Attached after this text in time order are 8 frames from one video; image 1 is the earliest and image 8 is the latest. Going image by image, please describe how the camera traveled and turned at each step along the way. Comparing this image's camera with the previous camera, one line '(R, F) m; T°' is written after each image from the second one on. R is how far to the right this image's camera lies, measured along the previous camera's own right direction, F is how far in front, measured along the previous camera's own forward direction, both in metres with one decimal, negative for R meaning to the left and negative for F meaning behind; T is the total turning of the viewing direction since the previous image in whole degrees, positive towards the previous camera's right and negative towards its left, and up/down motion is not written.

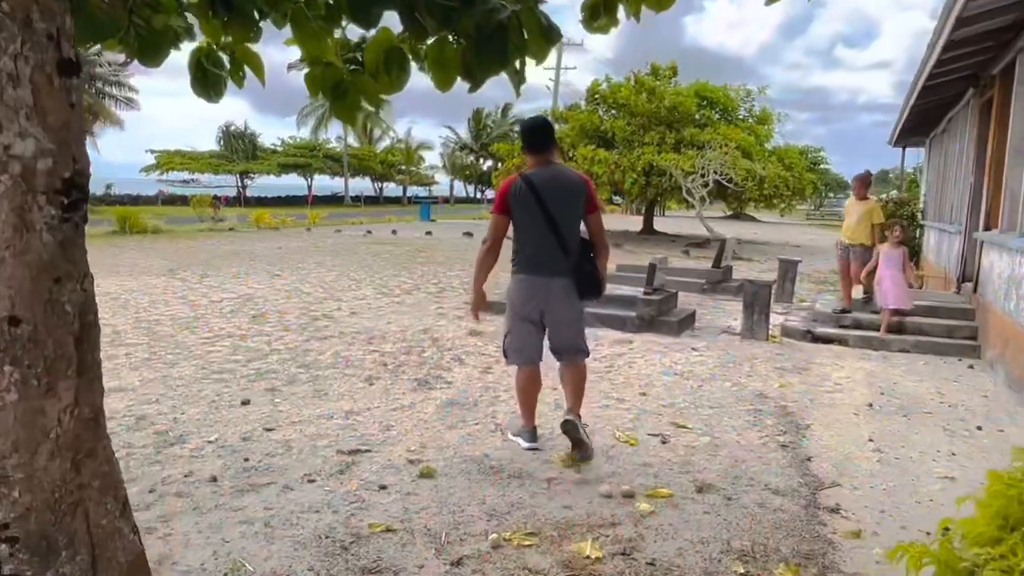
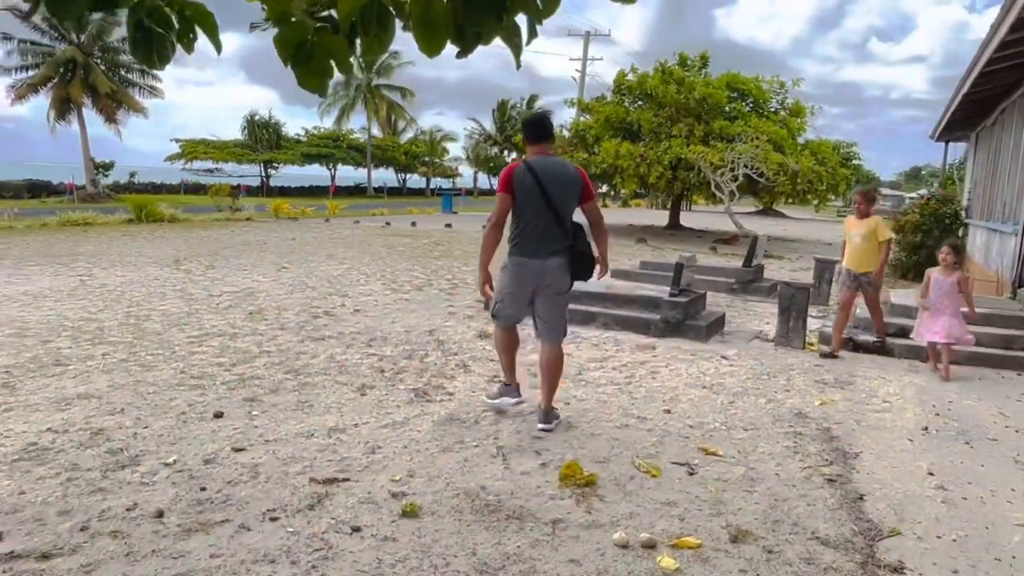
(+0.1, +0.6) m; -2°
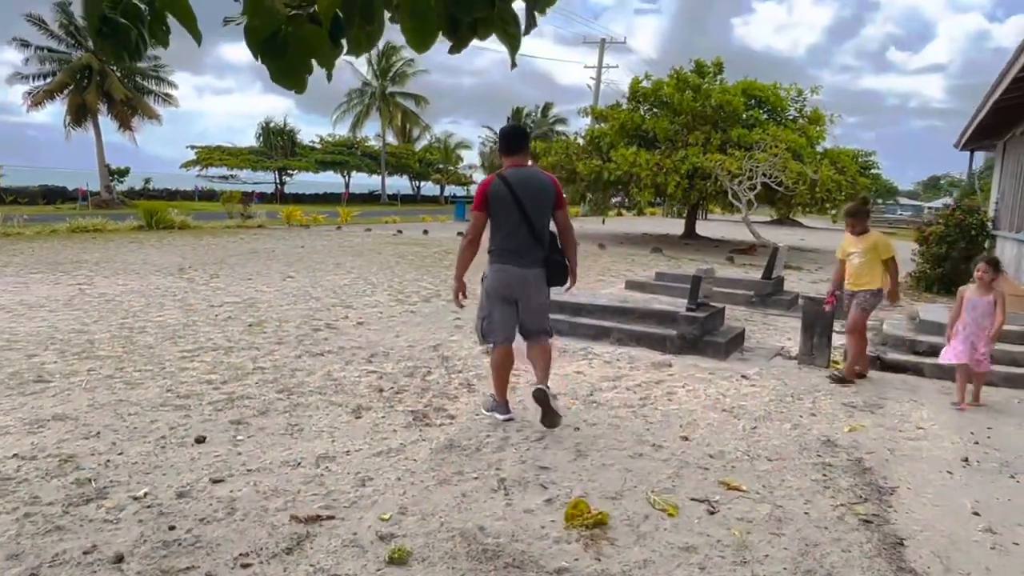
(0.0, +0.3) m; -1°
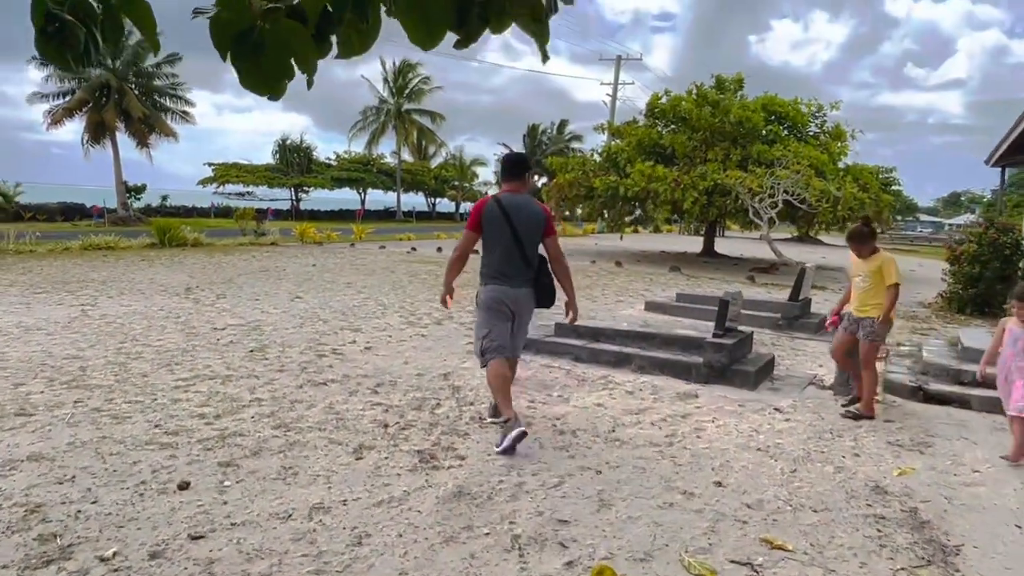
(0.0, +0.4) m; -1°
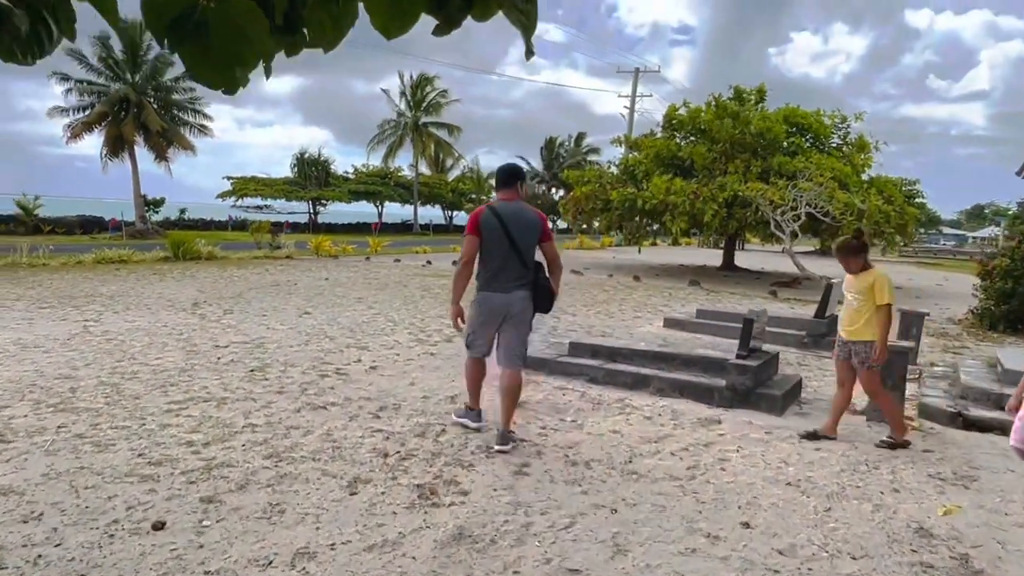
(0.0, +0.3) m; -1°
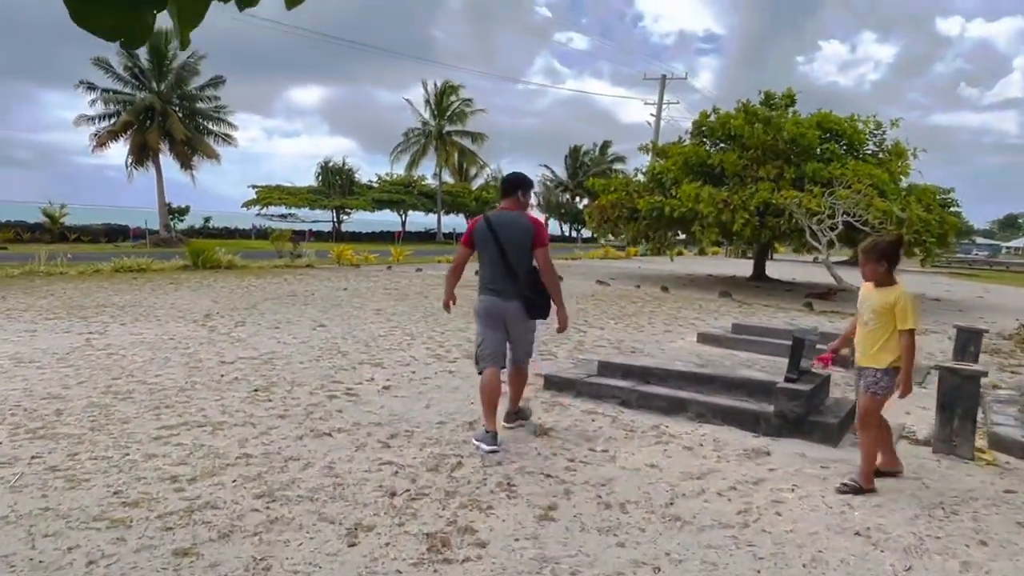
(0.0, +0.5) m; -2°
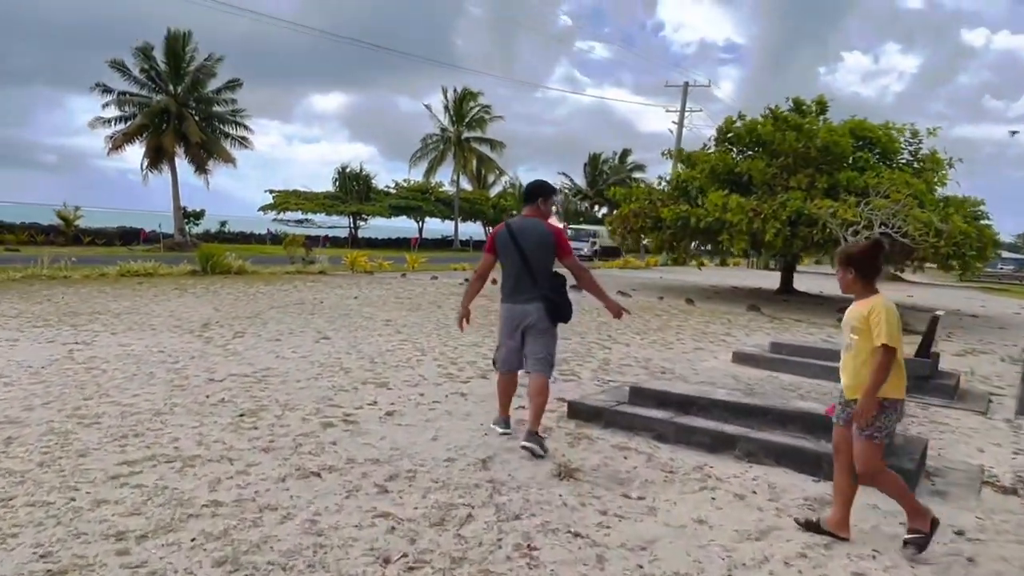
(0.0, +0.7) m; -1°
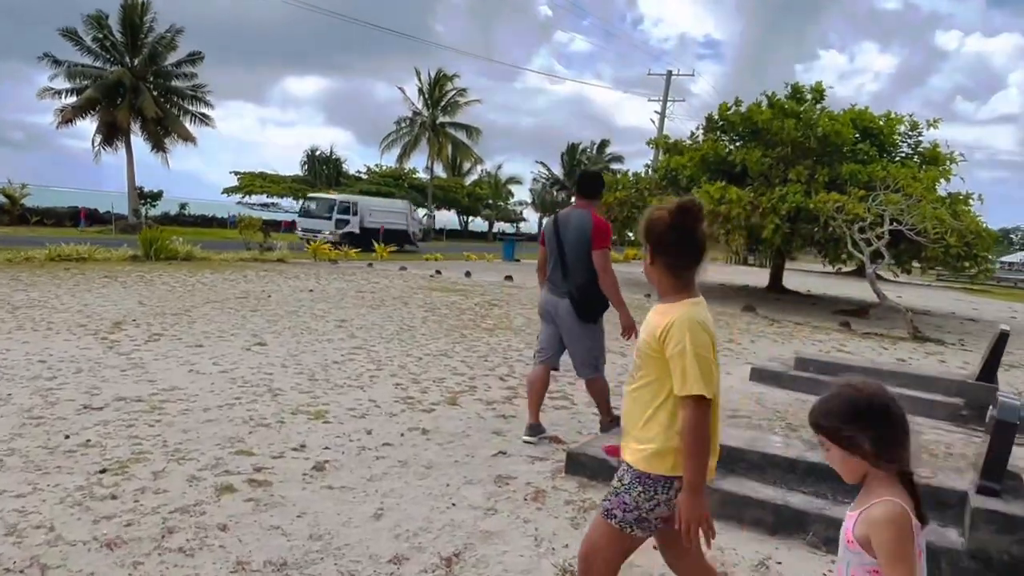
(0.0, +1.5) m; +2°
